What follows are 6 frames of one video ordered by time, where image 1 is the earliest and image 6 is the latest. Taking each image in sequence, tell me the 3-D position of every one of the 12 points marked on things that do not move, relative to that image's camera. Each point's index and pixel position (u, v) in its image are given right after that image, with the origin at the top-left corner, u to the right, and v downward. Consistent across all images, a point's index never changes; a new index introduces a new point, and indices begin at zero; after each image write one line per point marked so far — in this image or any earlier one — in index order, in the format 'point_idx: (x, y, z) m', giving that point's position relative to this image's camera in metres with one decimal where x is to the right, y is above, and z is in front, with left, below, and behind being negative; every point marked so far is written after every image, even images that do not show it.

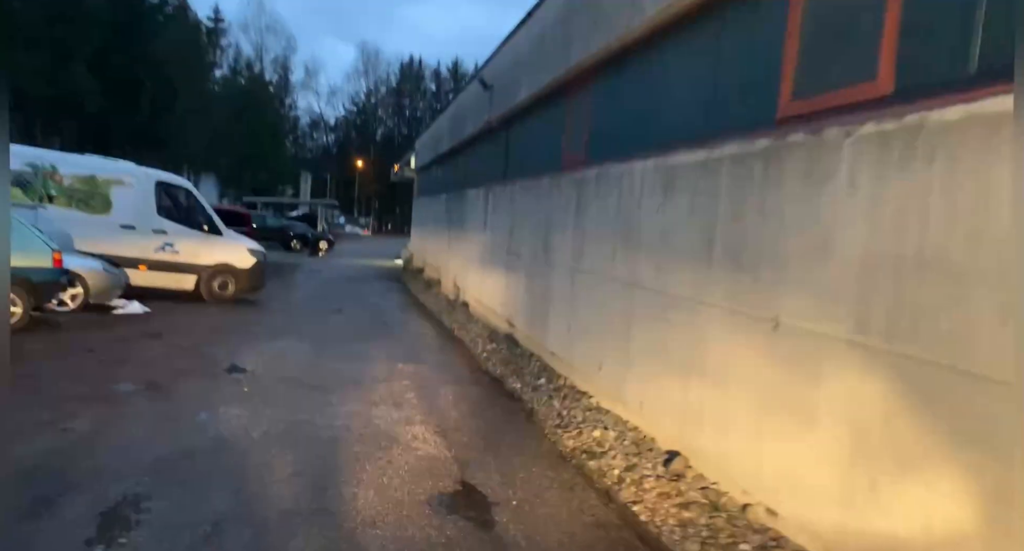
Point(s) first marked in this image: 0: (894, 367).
0: (+2.0, -0.5, +3.1) m
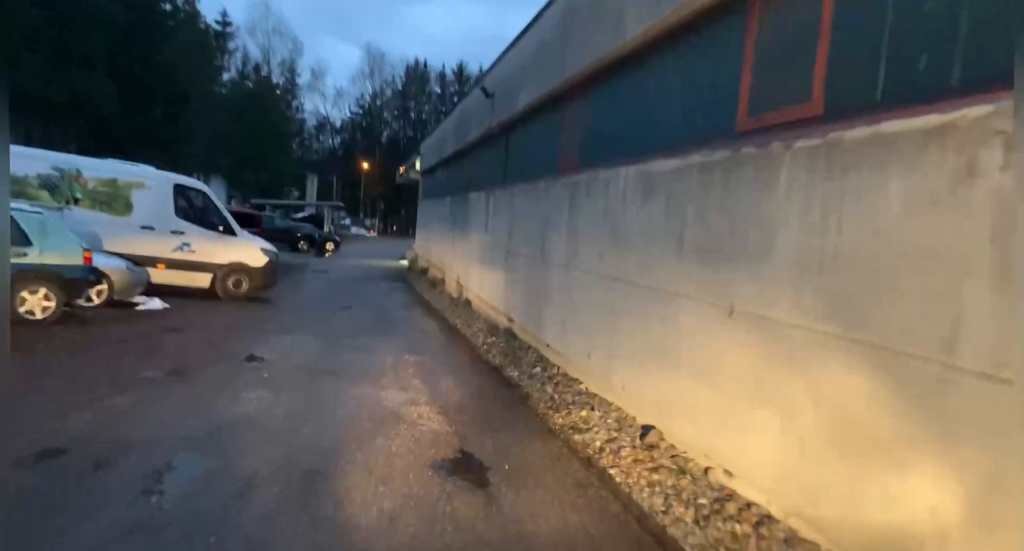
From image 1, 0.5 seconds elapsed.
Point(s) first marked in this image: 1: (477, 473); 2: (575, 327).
0: (+1.9, -0.4, +3.8) m
1: (-0.3, -1.6, +5.2) m
2: (+0.8, -0.7, +8.2) m
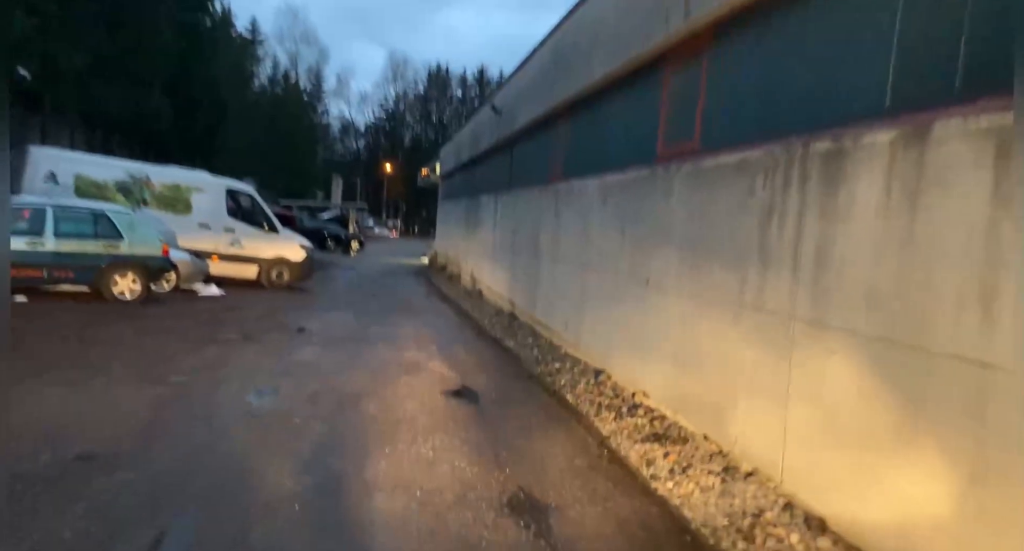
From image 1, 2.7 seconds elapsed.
0: (+1.7, -0.2, +5.8) m
1: (-0.5, -1.4, +7.3) m
2: (+0.8, -0.5, +10.3) m
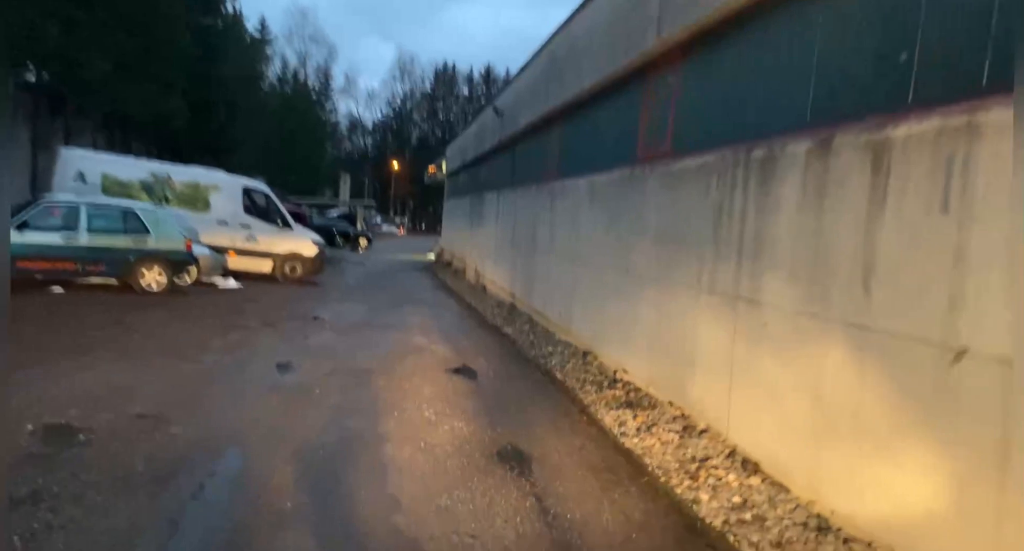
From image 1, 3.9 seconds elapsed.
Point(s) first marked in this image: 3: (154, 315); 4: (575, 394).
0: (+1.6, -0.1, +6.6) m
1: (-0.5, -1.3, +8.2) m
2: (+0.7, -0.3, +11.1) m
3: (-6.5, -0.7, +11.5) m
4: (+0.7, -1.4, +7.2) m
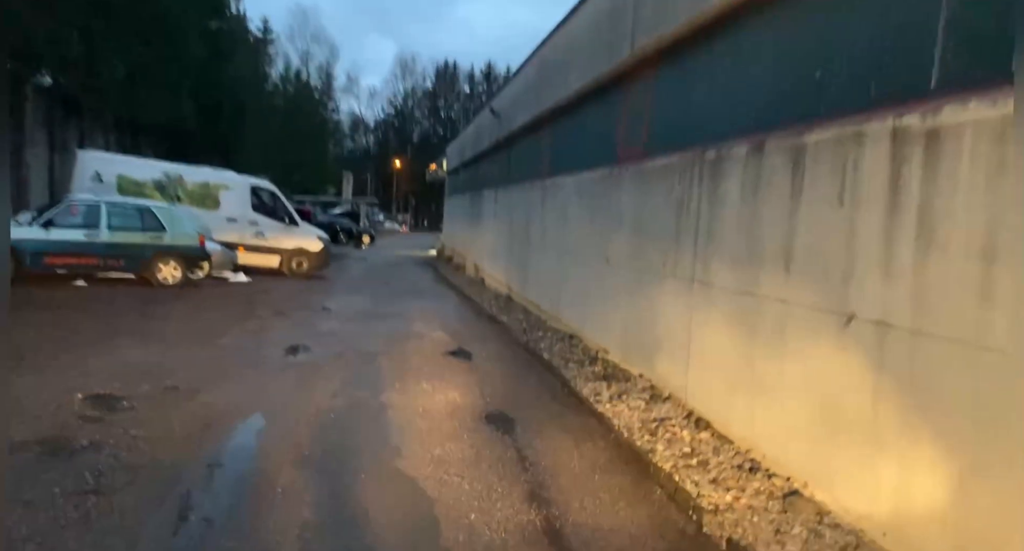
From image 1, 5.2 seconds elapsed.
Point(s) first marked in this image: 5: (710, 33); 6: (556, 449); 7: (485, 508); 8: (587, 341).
0: (+1.5, +0.1, +7.4) m
1: (-0.7, -1.2, +9.0) m
2: (+0.6, -0.2, +11.9) m
3: (-6.6, -0.6, +12.3) m
4: (+0.6, -1.2, +8.0) m
5: (+2.0, +2.4, +6.3) m
6: (+0.4, -1.5, +5.4) m
7: (-0.2, -1.6, +4.2) m
8: (+1.1, -1.0, +9.2) m
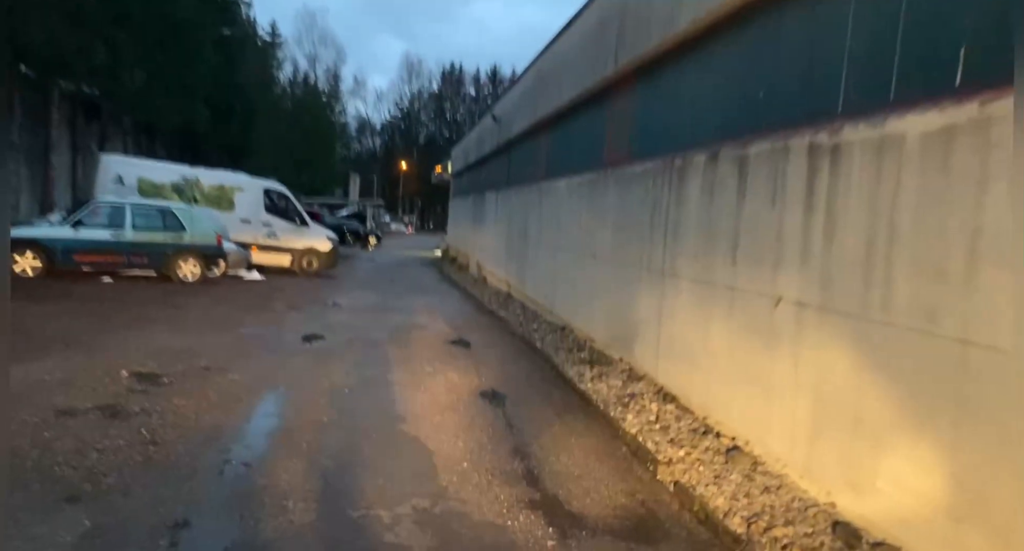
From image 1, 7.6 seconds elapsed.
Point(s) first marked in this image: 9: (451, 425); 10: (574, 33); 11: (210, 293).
0: (+1.4, +0.1, +8.2) m
1: (-0.7, -1.1, +9.8) m
2: (+0.6, -0.1, +12.7) m
3: (-6.7, -0.5, +13.2) m
4: (+0.5, -1.2, +8.8) m
5: (+1.9, +2.5, +7.1) m
6: (+0.3, -1.4, +6.2) m
7: (-0.3, -1.5, +5.0) m
8: (+1.1, -0.9, +10.0) m
9: (-0.6, -1.4, +5.8) m
10: (+1.1, +4.3, +11.2) m
11: (-6.8, -0.4, +14.2) m
